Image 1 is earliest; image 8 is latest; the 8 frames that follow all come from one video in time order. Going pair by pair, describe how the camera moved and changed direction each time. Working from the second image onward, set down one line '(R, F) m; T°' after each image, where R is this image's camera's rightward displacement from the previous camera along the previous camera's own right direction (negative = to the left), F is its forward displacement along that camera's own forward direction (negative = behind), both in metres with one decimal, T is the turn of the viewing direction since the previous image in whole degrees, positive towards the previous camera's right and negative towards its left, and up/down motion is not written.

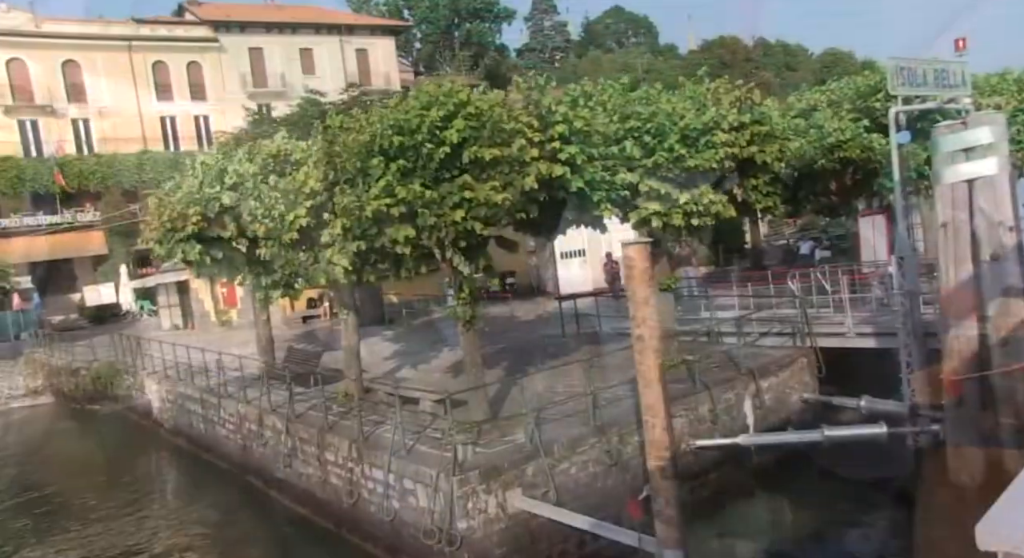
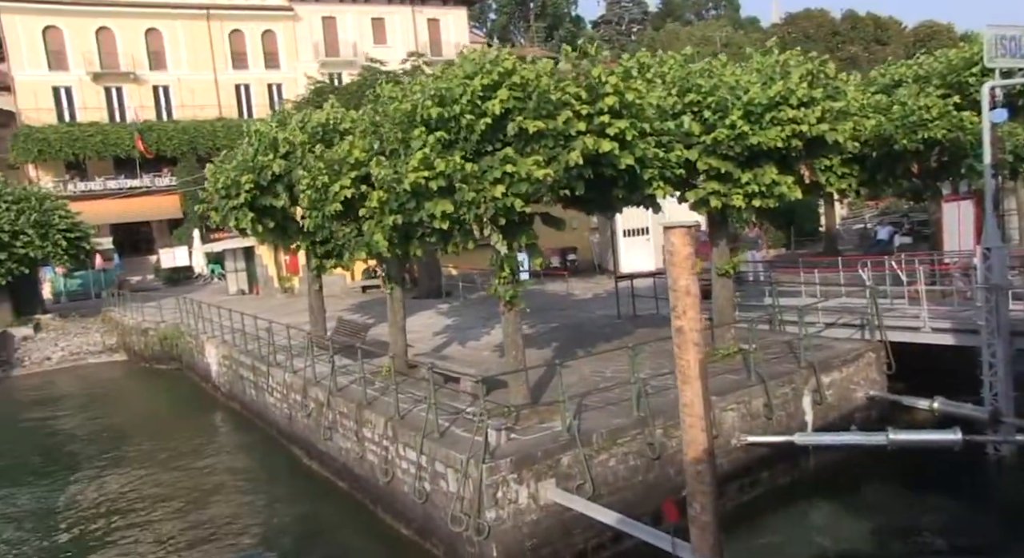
(+0.3, +0.5) m; -4°
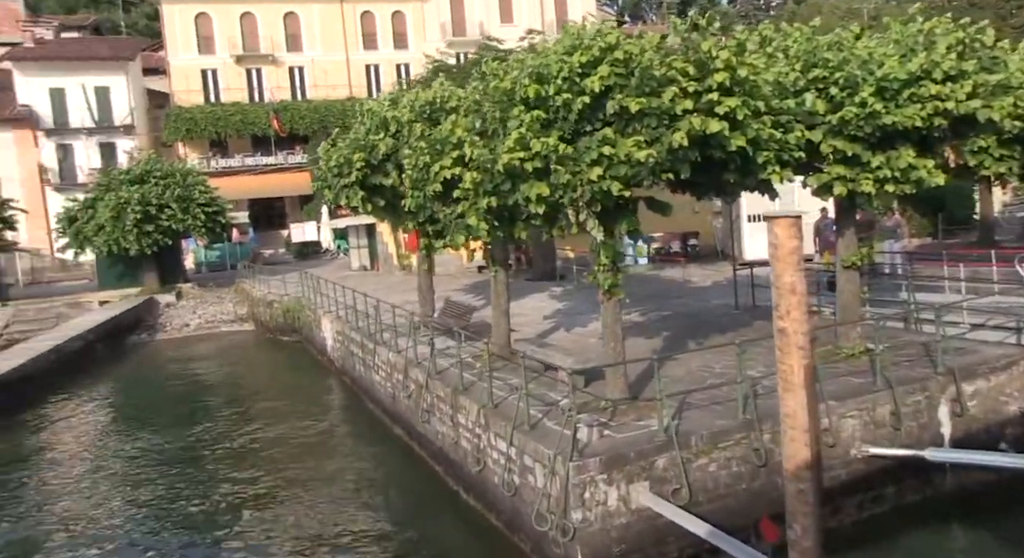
(+0.3, +0.5) m; -8°
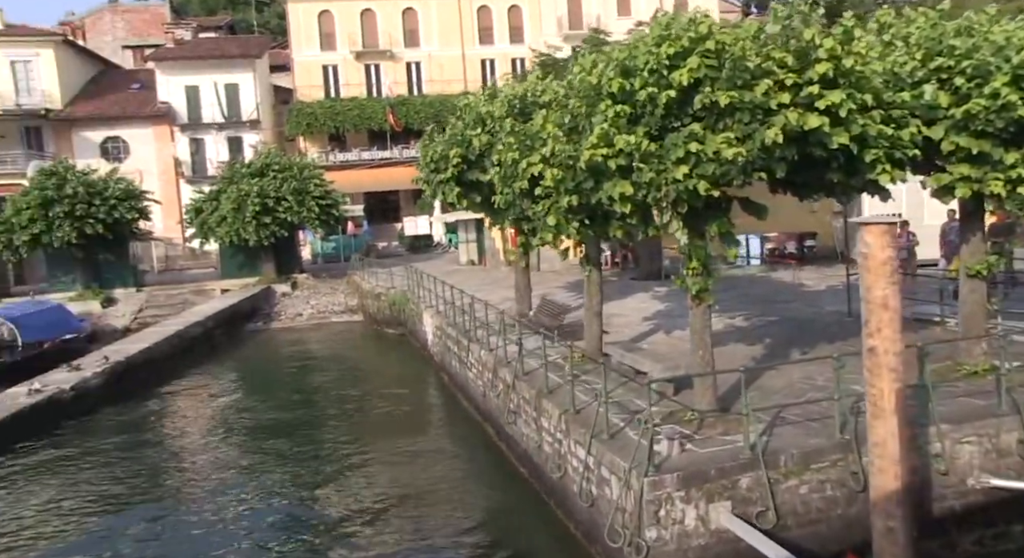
(+0.3, +0.4) m; -7°
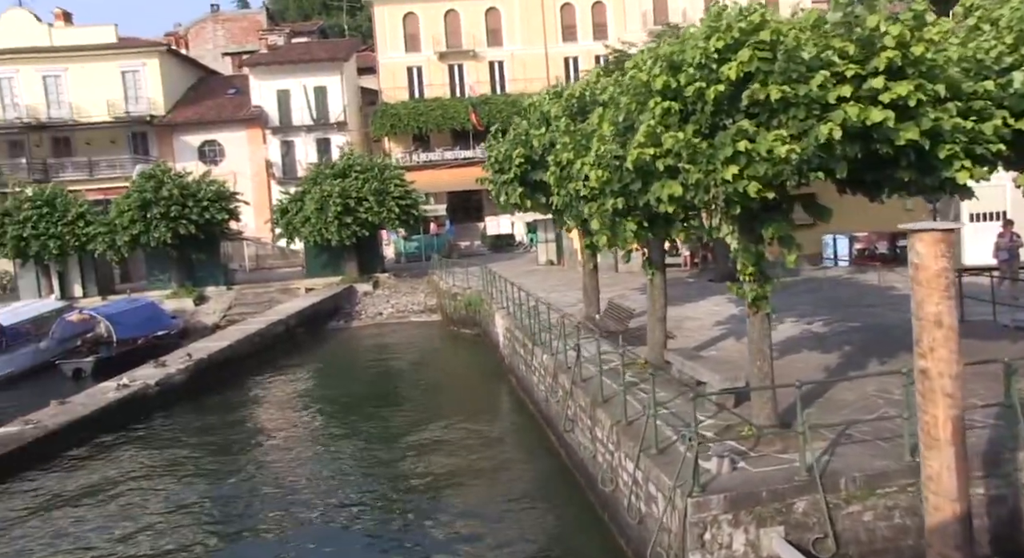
(+0.4, +0.4) m; -6°
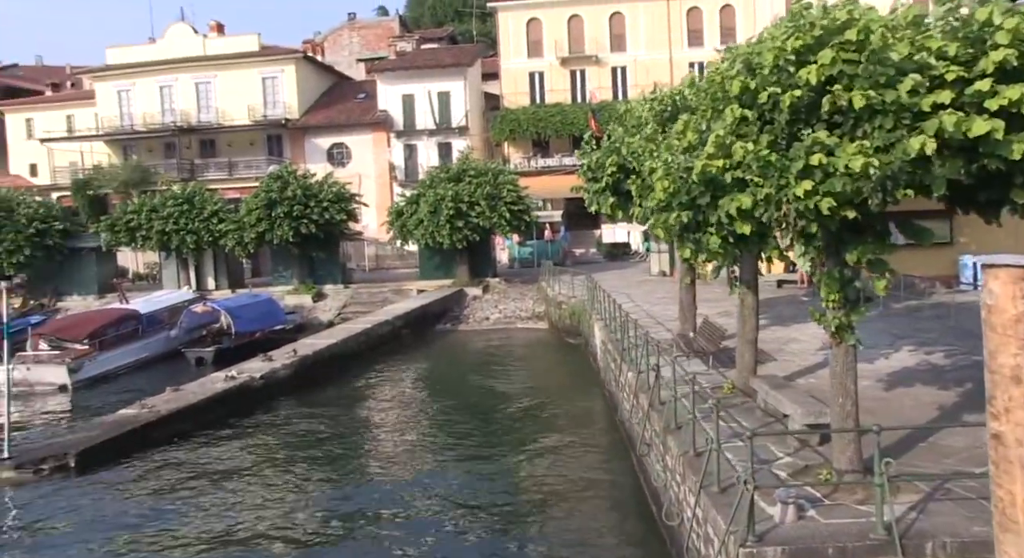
(+0.6, +0.6) m; -8°
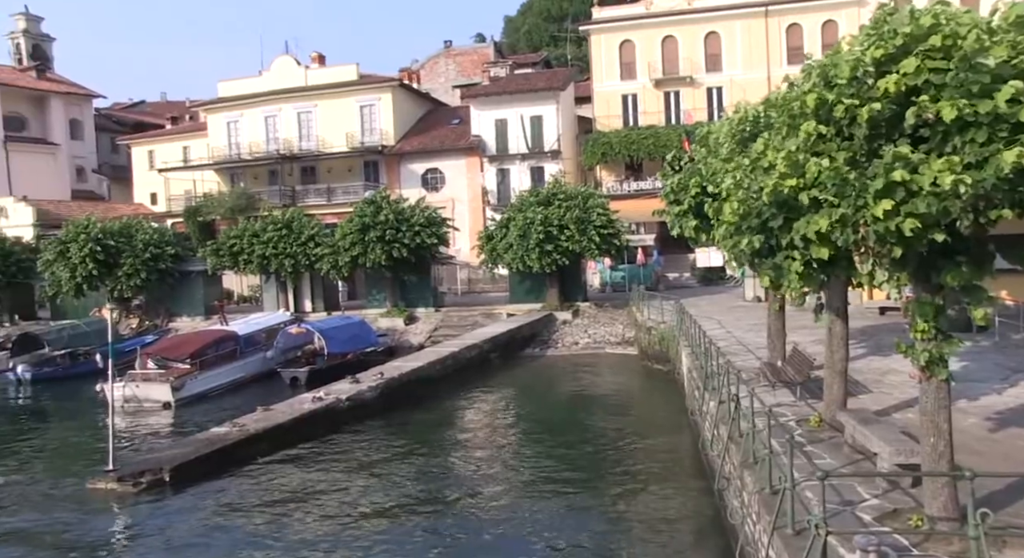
(+0.3, +0.3) m; -6°
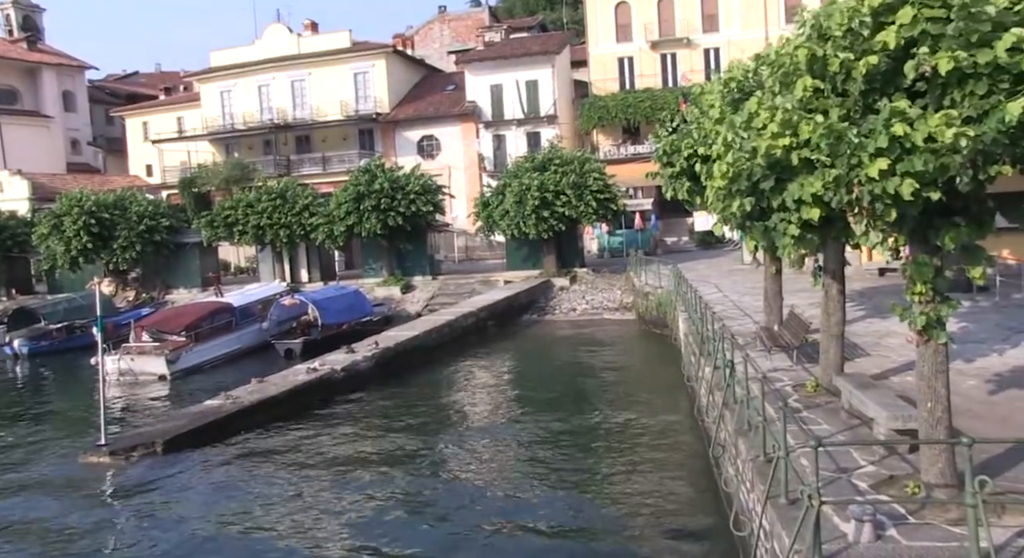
(+0.1, +0.2) m; 0°
